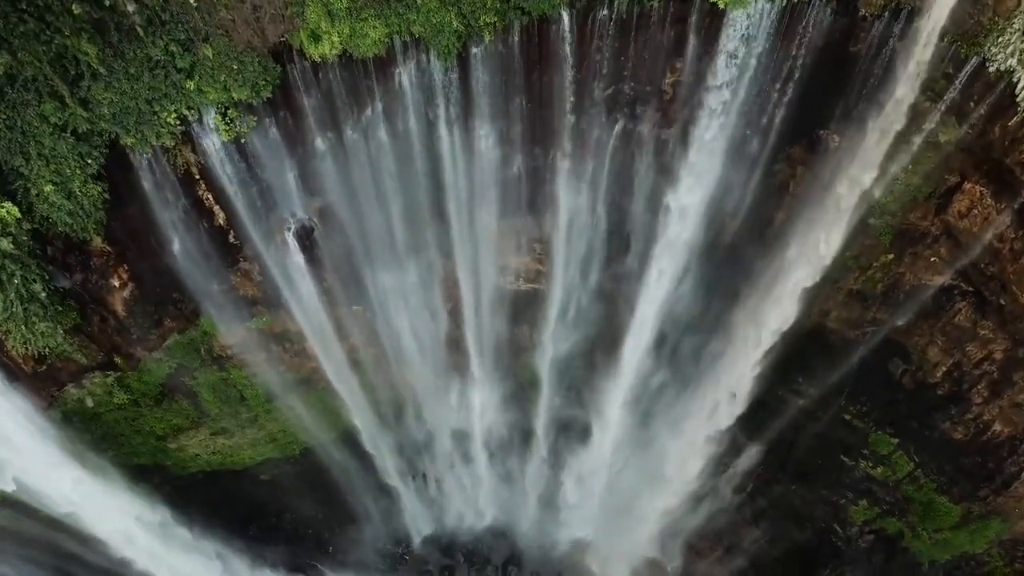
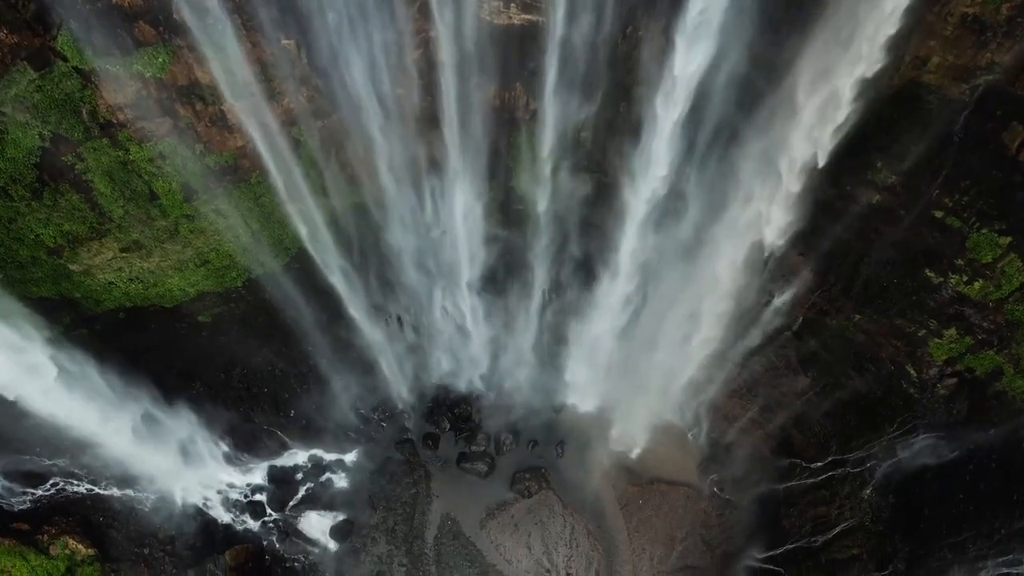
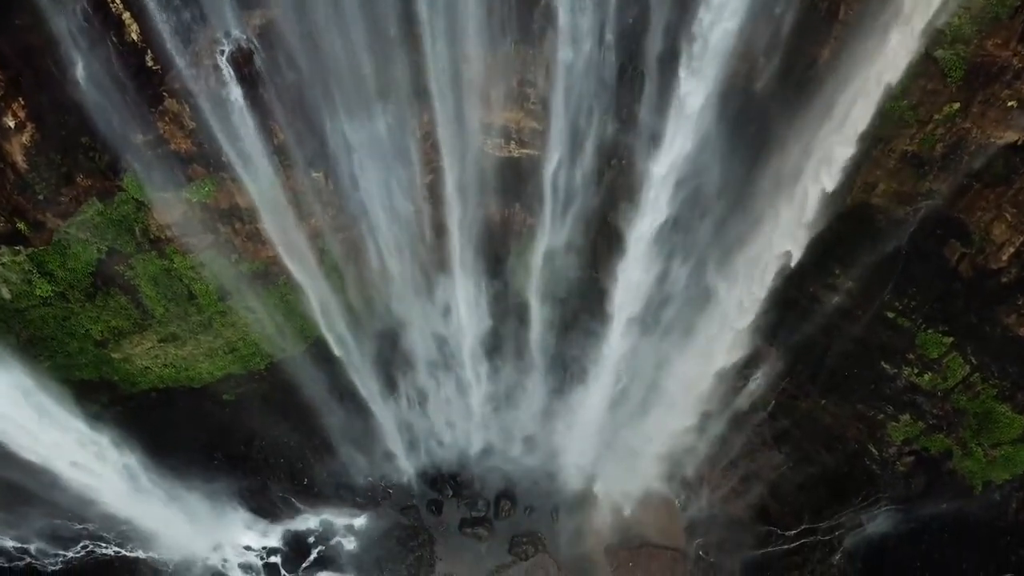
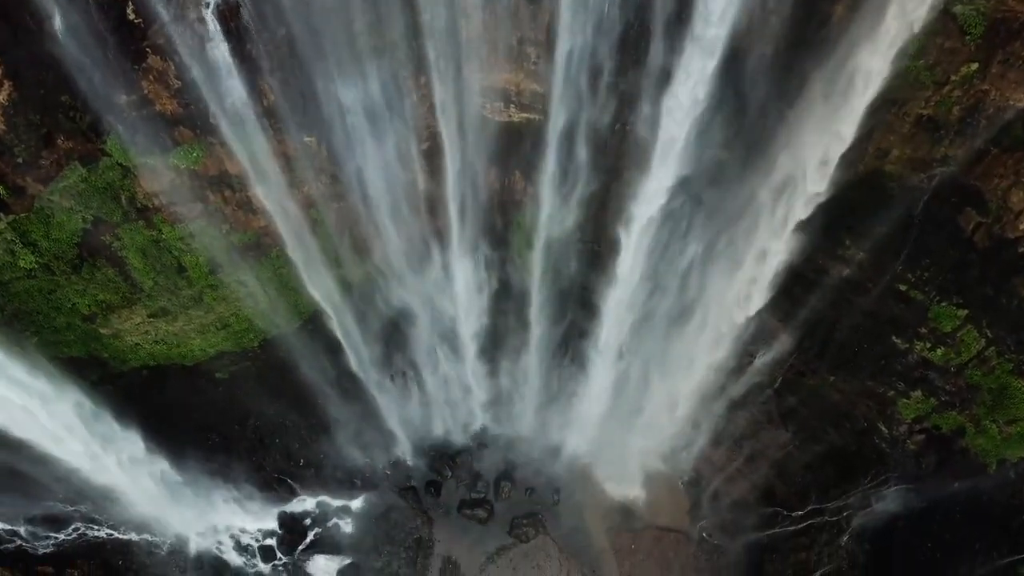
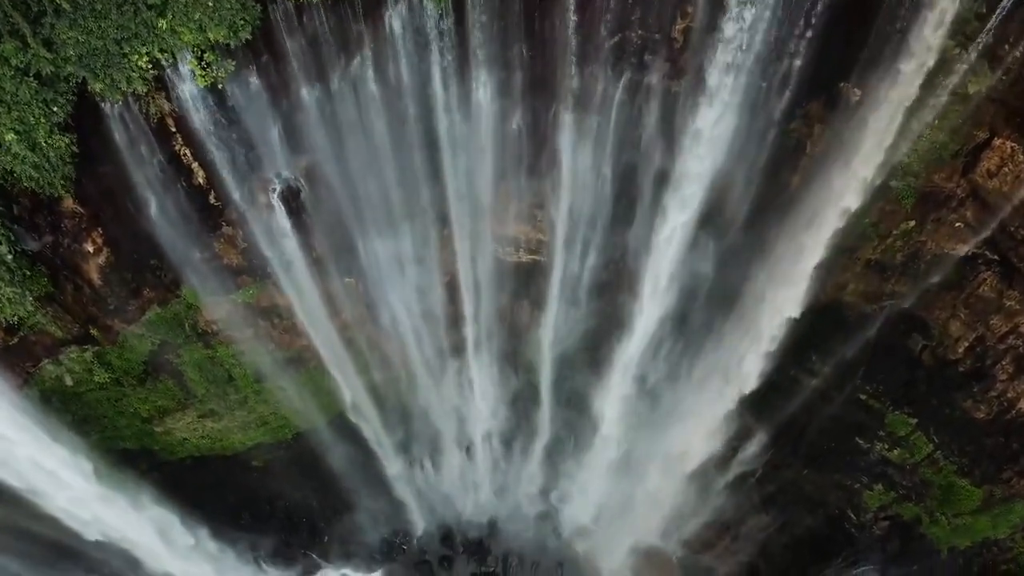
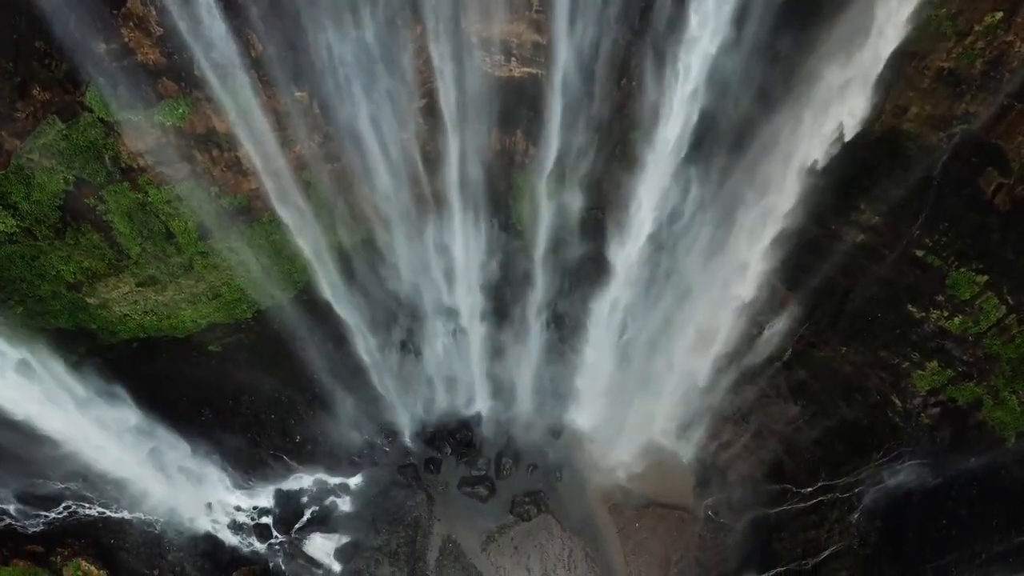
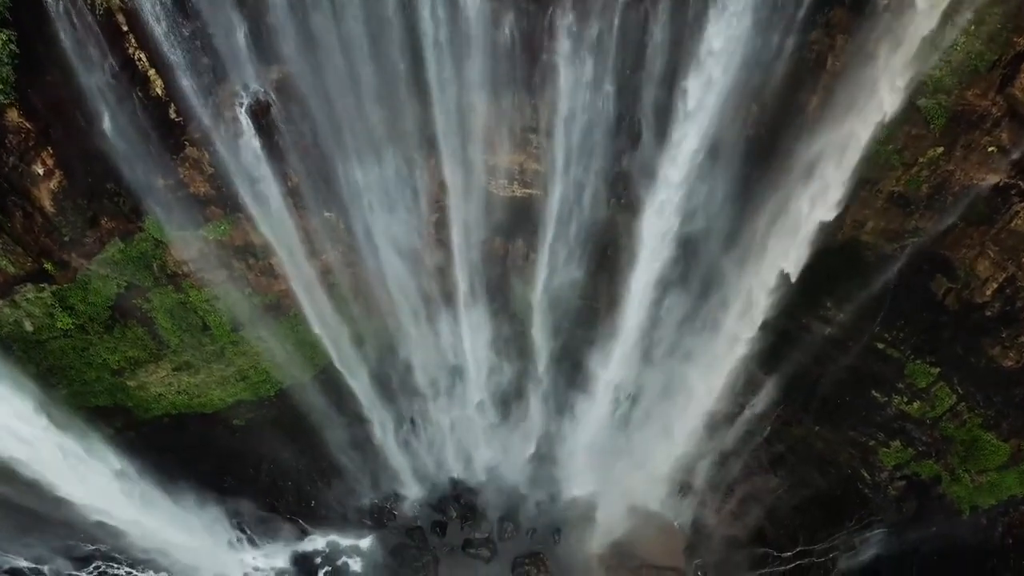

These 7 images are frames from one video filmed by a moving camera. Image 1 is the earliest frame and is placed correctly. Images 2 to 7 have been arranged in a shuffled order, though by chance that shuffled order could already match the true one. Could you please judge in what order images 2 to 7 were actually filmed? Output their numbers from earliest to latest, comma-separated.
5, 7, 3, 4, 6, 2
